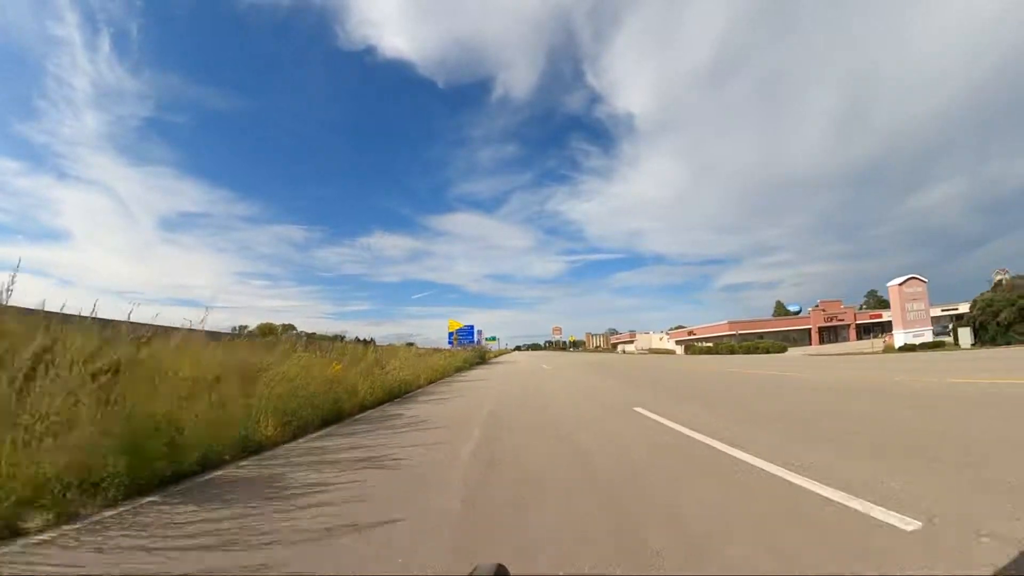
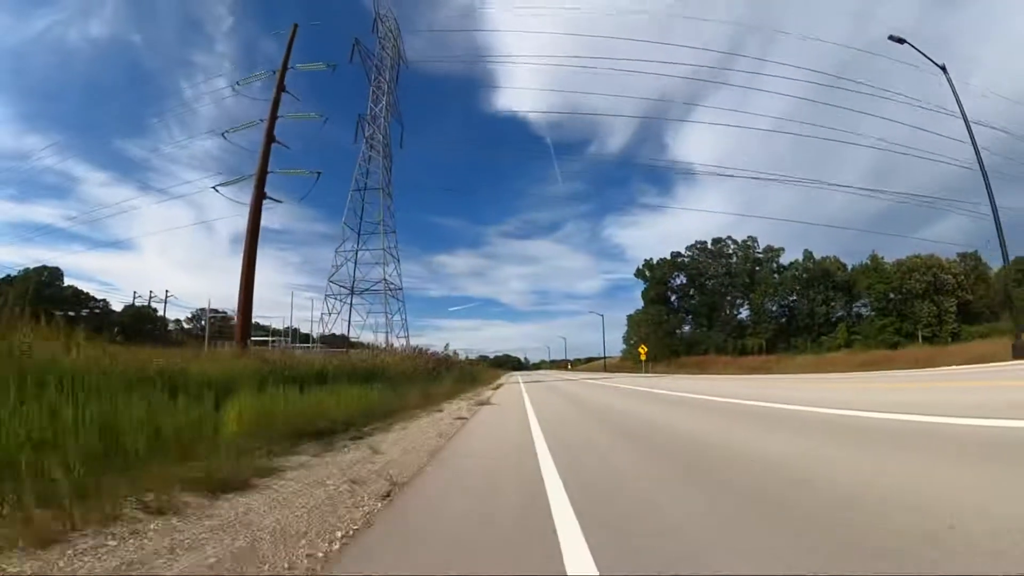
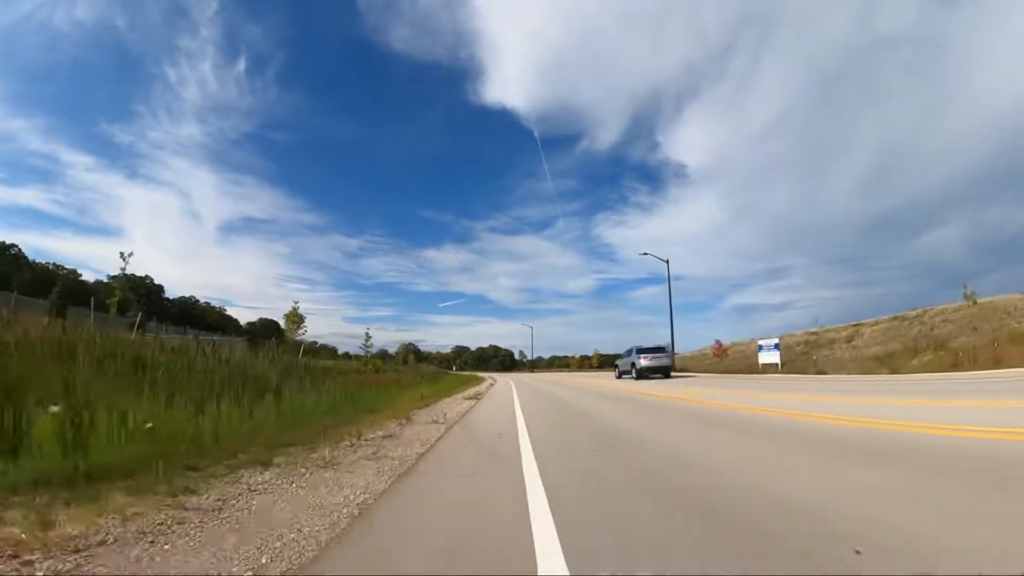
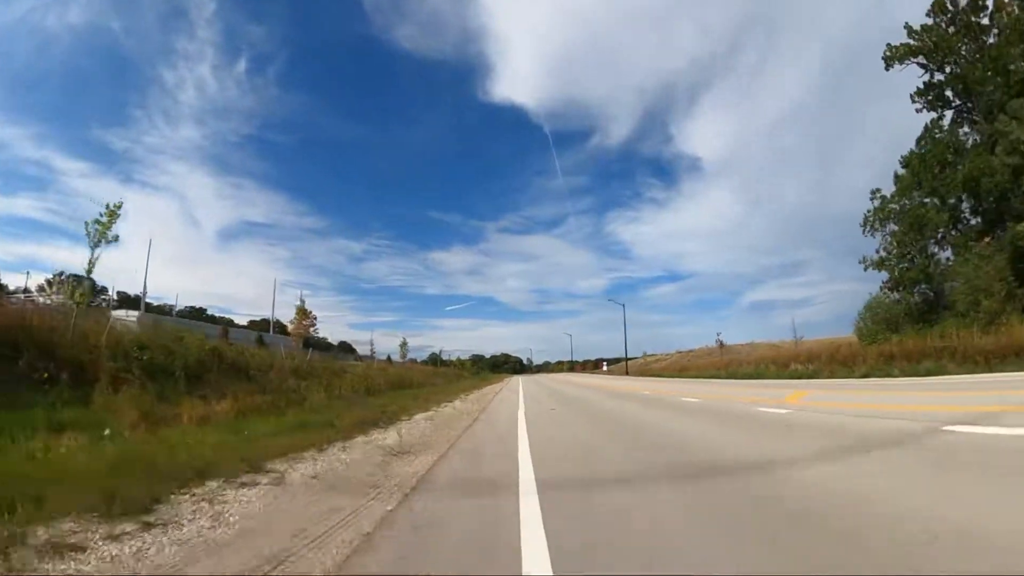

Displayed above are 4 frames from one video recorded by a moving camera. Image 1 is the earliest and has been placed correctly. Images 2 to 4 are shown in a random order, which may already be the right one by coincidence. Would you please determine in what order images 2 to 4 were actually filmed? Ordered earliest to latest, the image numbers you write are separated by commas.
3, 4, 2
